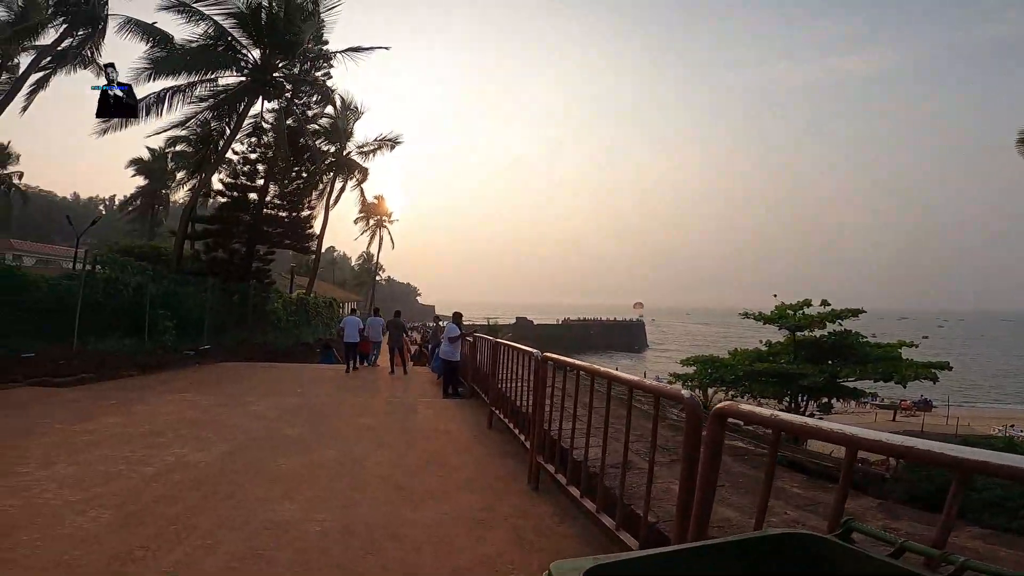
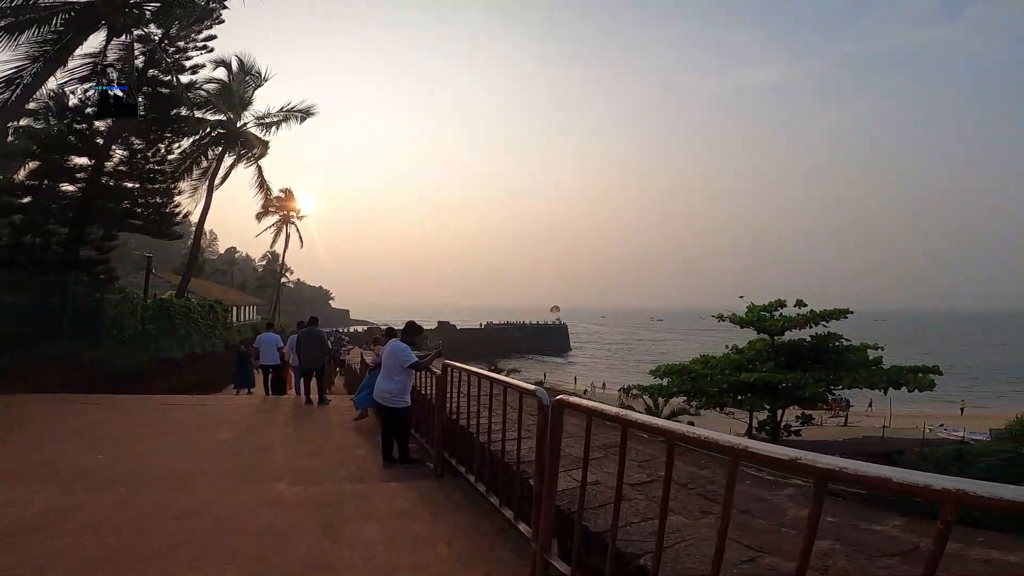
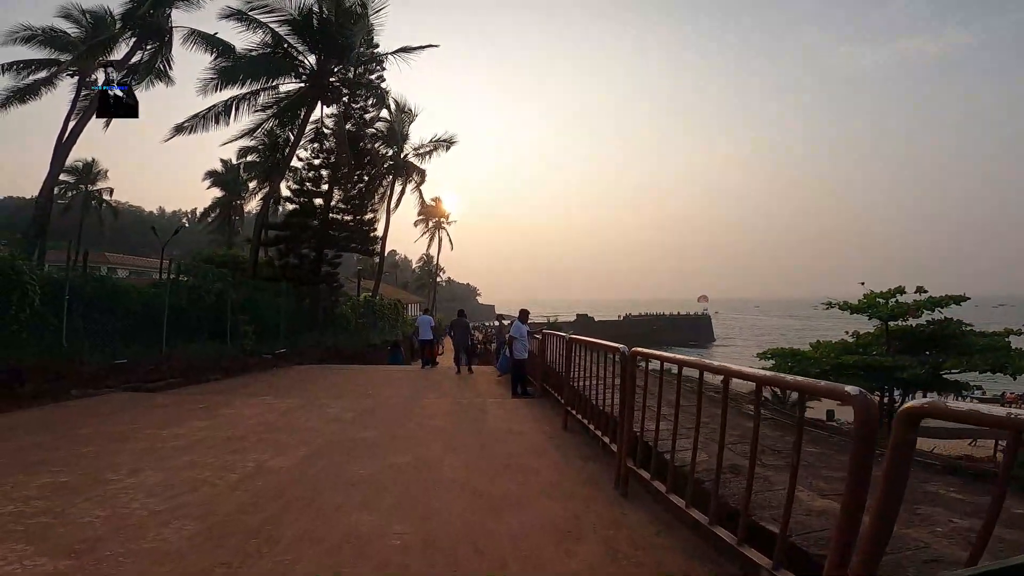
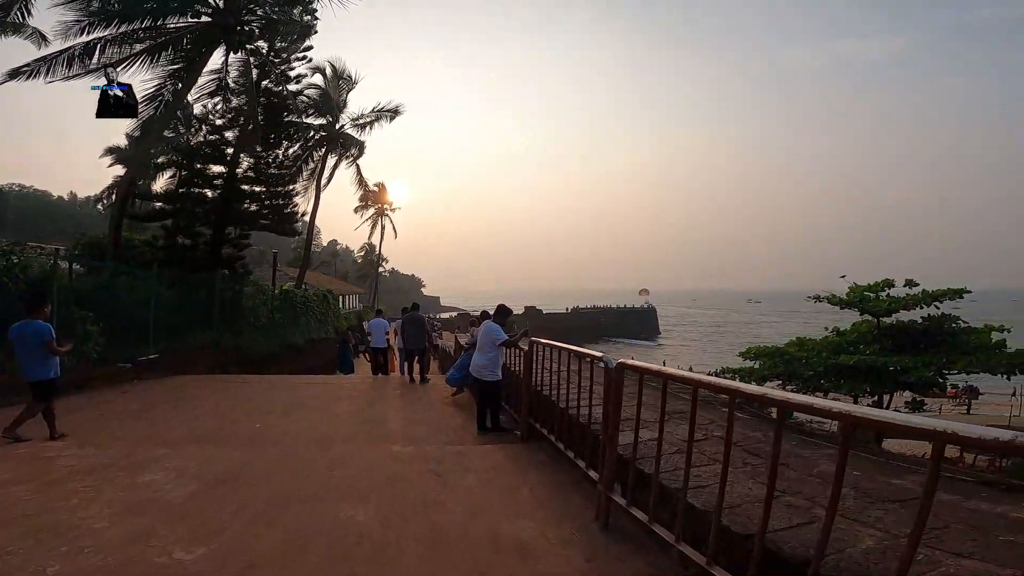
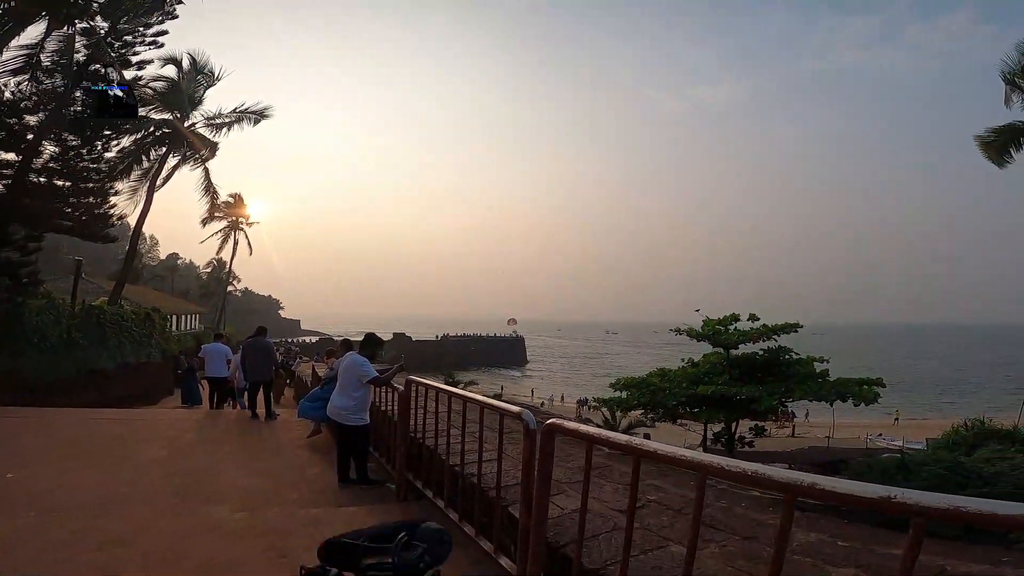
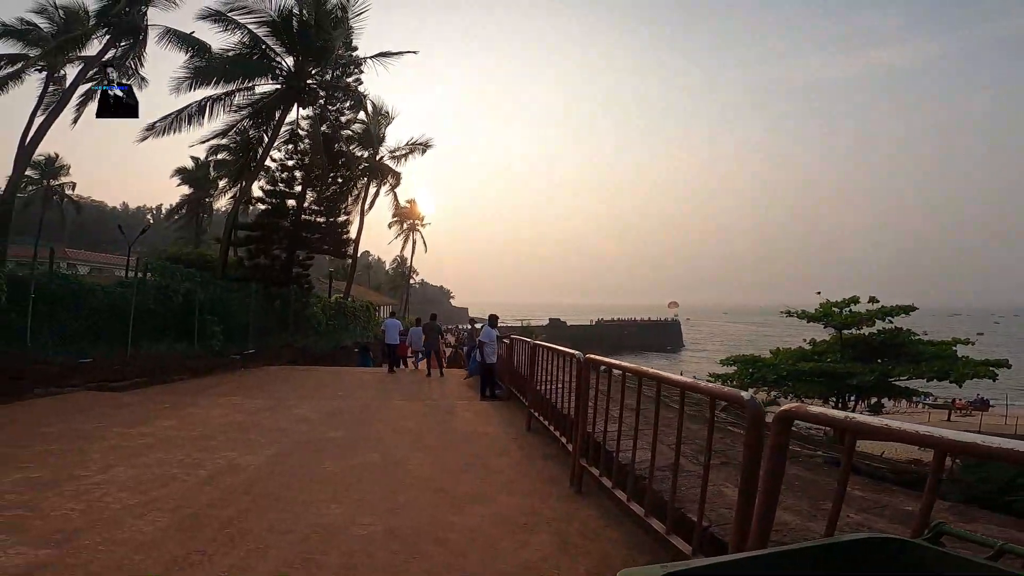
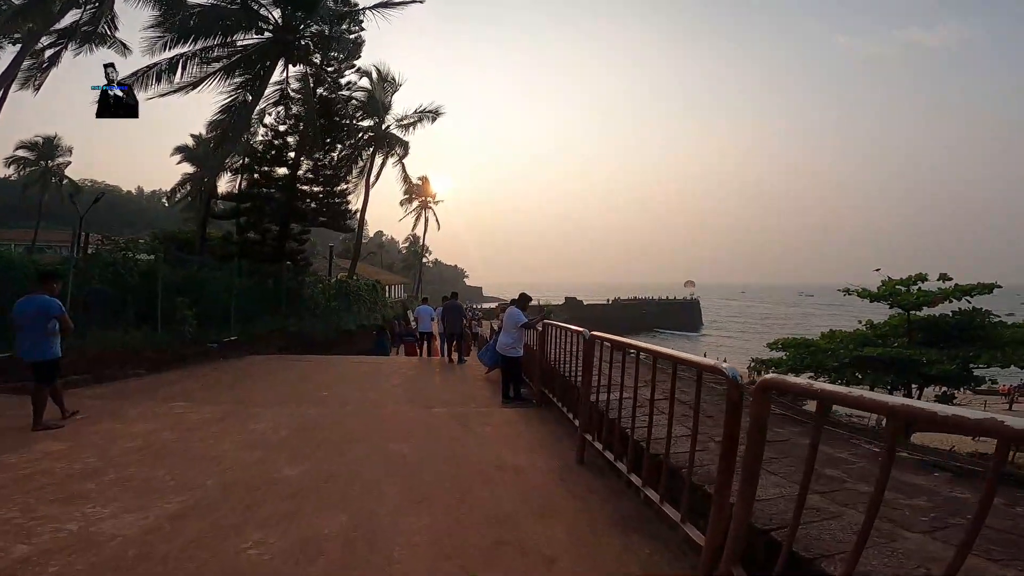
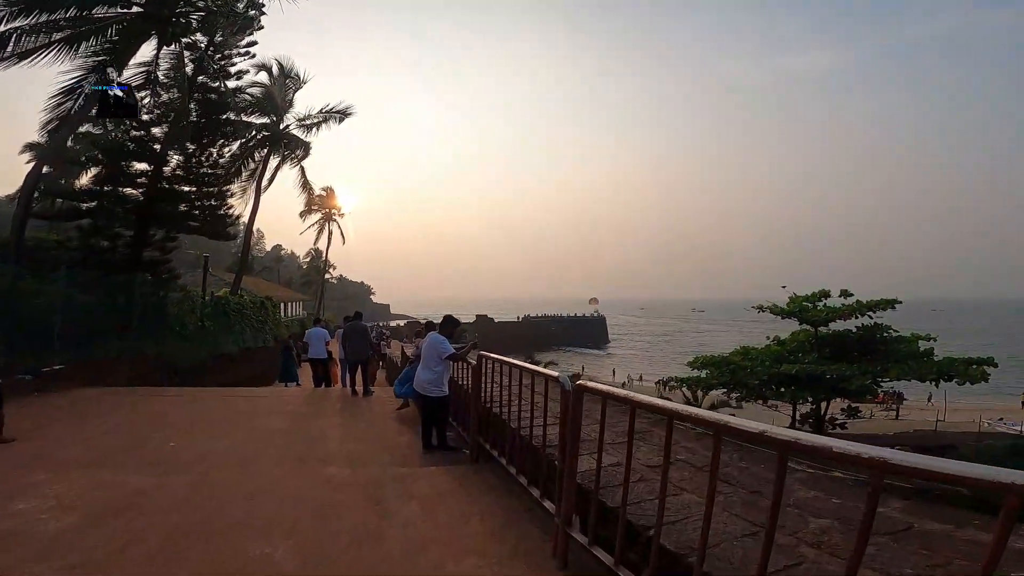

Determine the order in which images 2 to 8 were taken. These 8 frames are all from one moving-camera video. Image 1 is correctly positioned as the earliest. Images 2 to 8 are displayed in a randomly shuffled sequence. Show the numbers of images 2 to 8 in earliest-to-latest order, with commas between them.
6, 3, 7, 4, 8, 2, 5
